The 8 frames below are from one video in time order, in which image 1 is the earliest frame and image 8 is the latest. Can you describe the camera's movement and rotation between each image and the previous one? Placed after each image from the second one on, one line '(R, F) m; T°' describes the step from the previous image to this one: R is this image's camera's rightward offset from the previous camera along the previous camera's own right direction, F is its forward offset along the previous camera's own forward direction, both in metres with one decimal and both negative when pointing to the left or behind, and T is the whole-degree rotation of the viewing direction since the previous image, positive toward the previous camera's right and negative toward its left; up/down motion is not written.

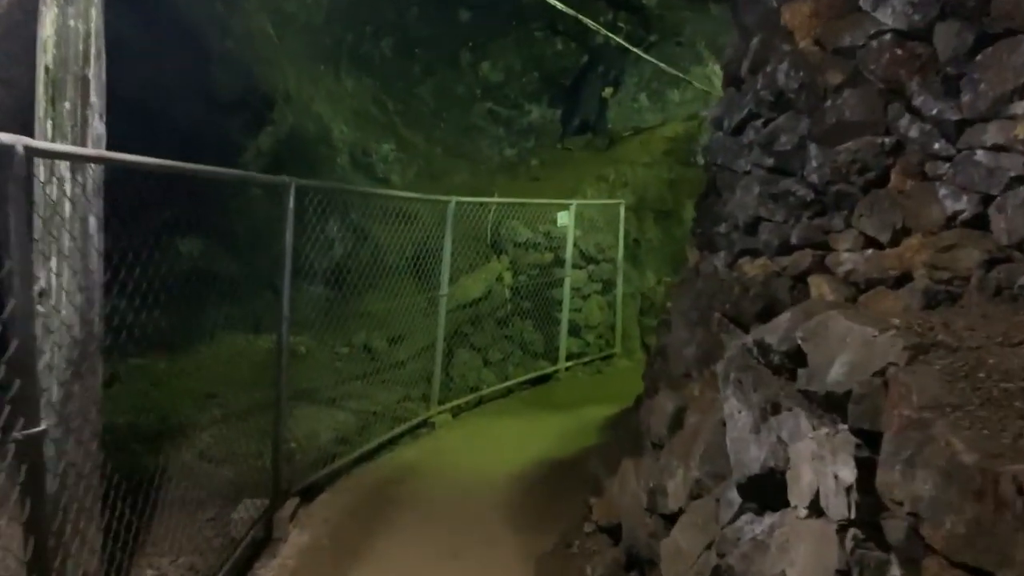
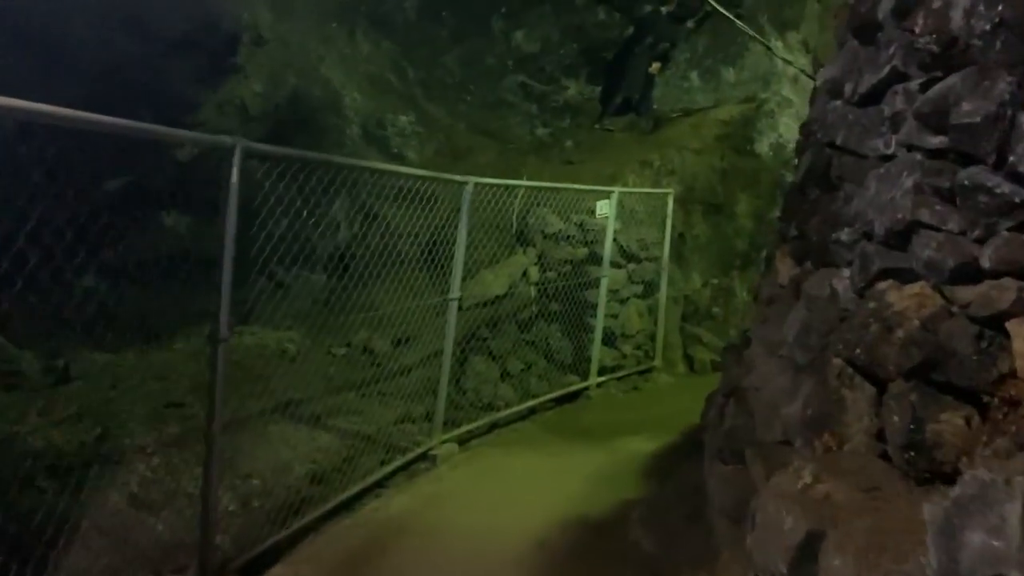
(0.0, +0.8) m; -2°
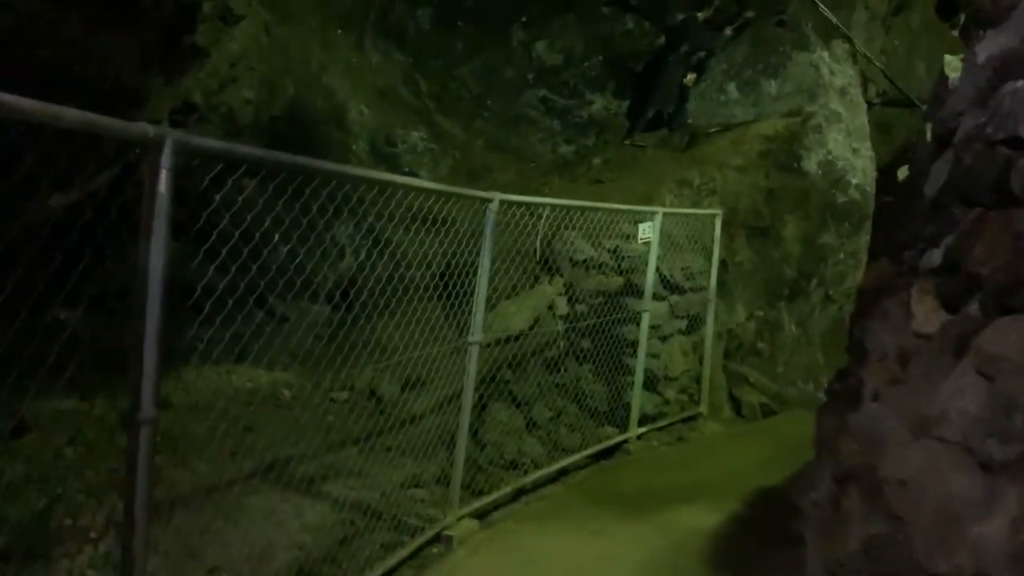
(-0.1, +0.6) m; -1°
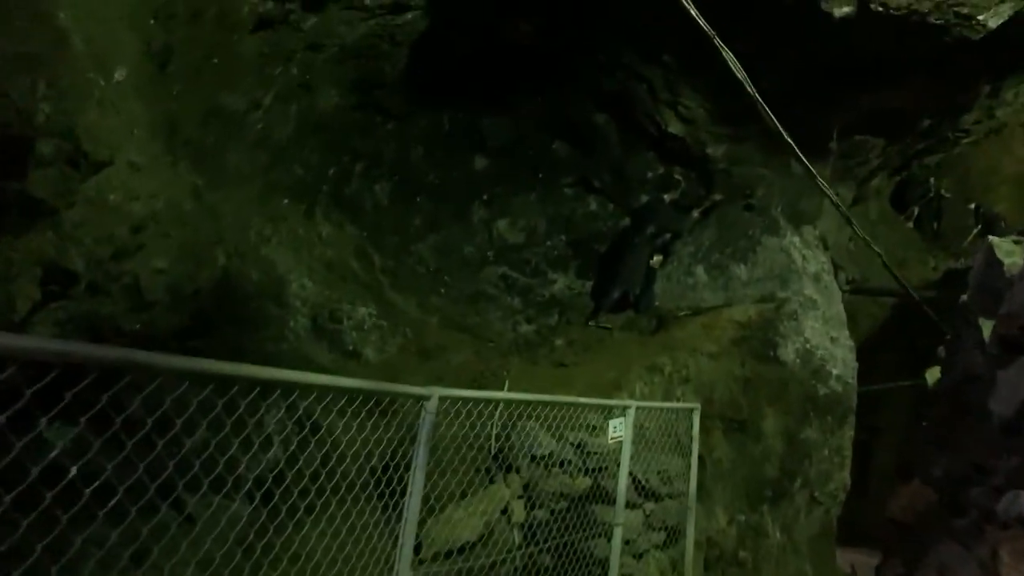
(0.0, +0.5) m; +2°
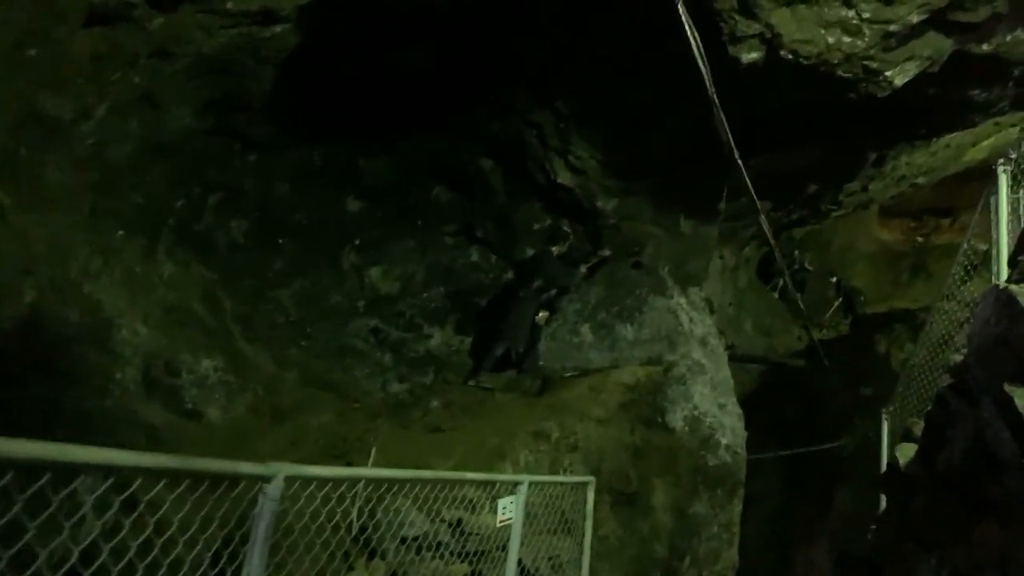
(0.0, +0.5) m; +9°
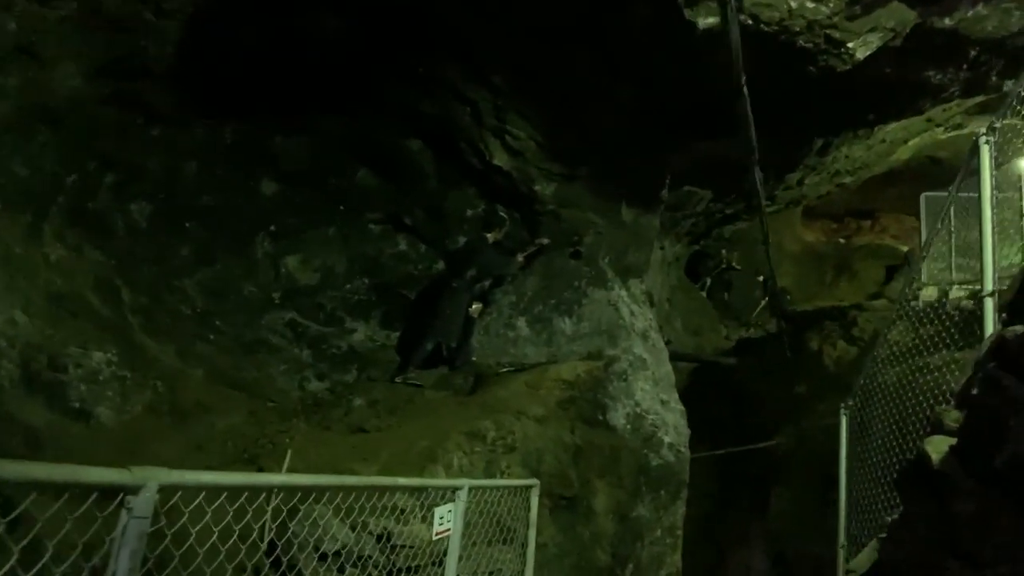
(0.0, +0.4) m; +5°
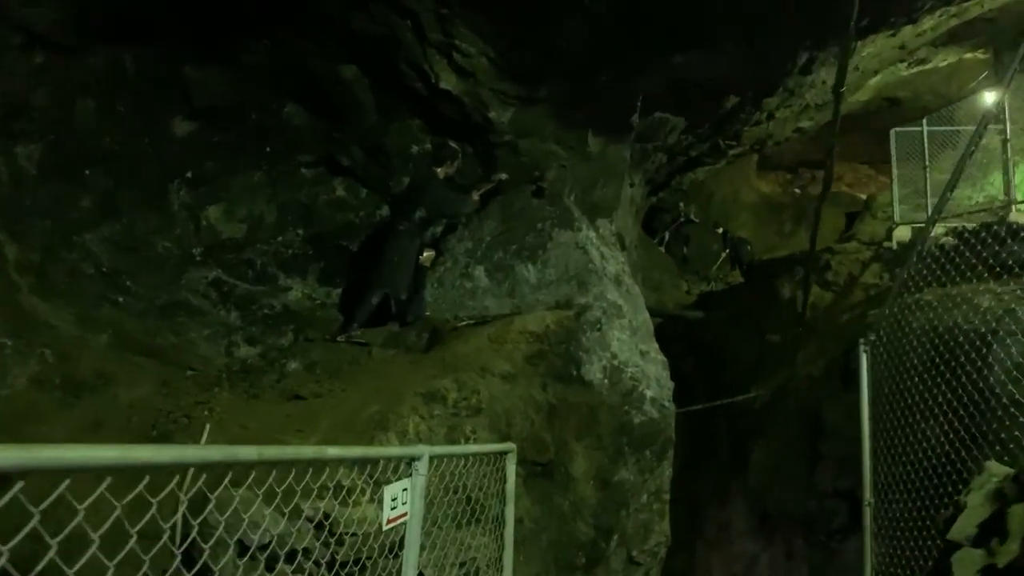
(0.0, +0.6) m; +3°
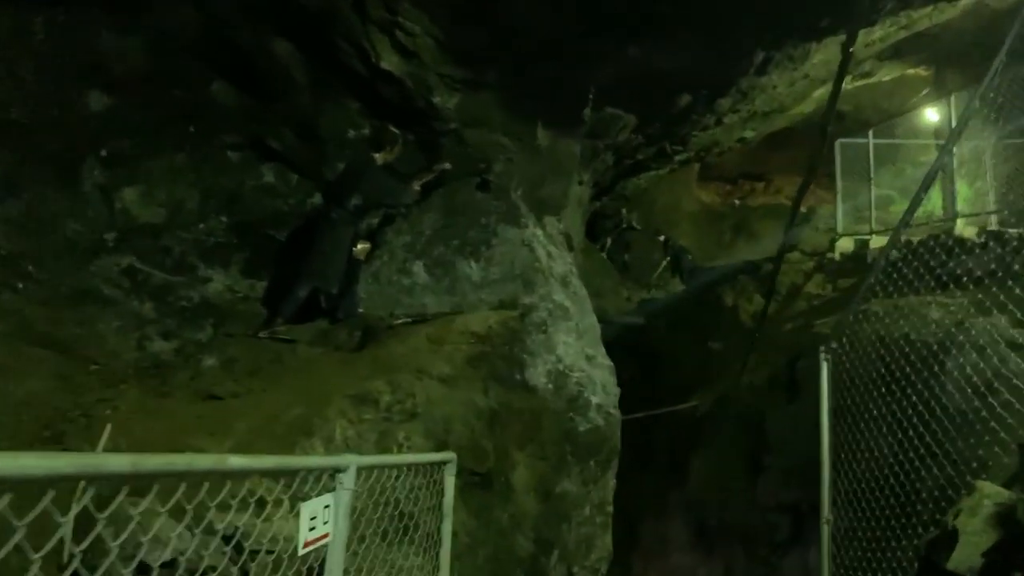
(0.0, +0.3) m; +4°
